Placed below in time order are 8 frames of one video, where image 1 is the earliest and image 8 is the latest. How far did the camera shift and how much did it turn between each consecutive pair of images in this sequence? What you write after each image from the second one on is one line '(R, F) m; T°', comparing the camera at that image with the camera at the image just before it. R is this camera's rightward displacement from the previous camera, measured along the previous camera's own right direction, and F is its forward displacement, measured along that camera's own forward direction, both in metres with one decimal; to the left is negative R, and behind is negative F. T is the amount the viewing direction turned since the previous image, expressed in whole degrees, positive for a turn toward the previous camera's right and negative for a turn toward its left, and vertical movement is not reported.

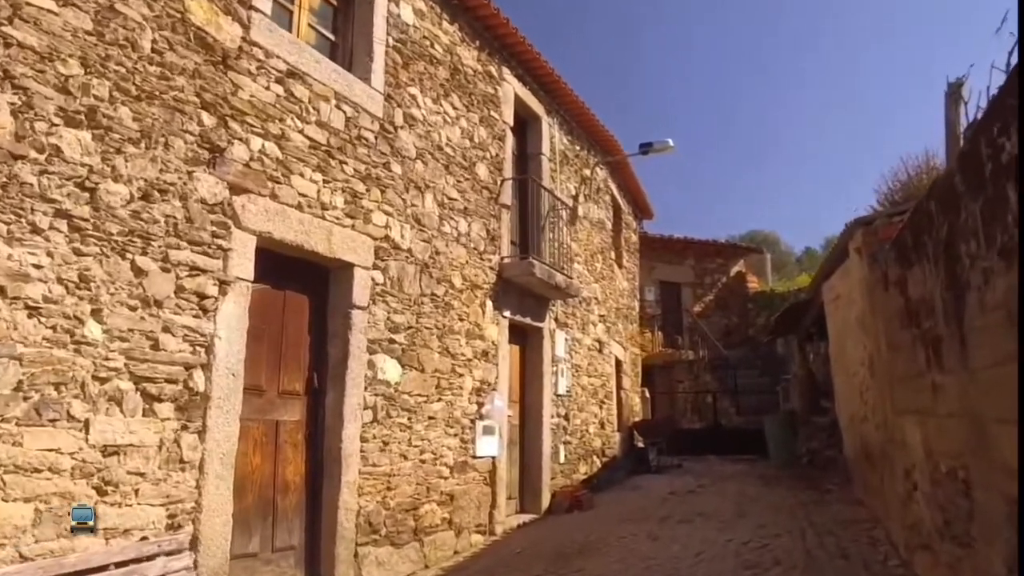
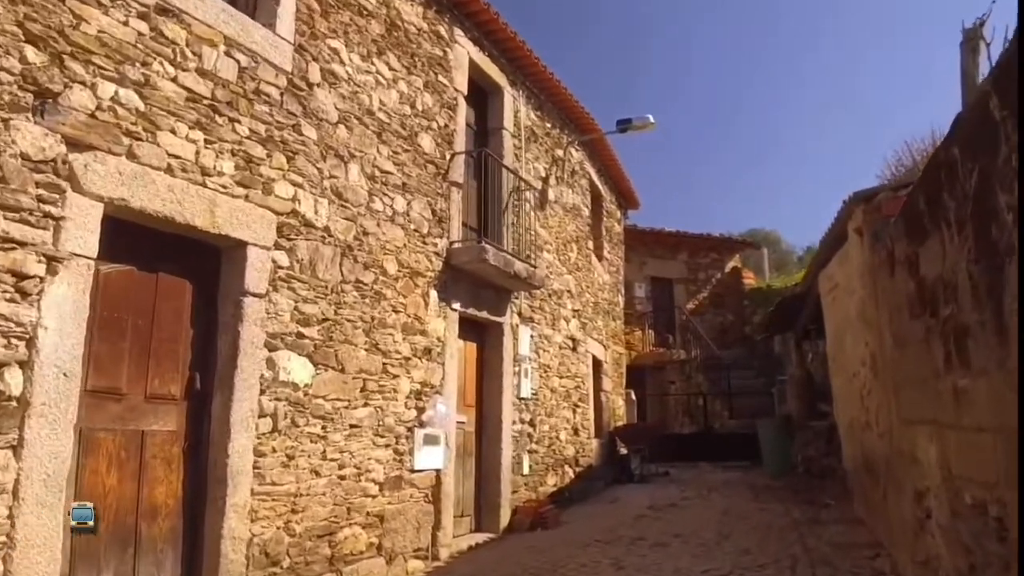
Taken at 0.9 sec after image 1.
(+0.8, +0.9) m; 0°
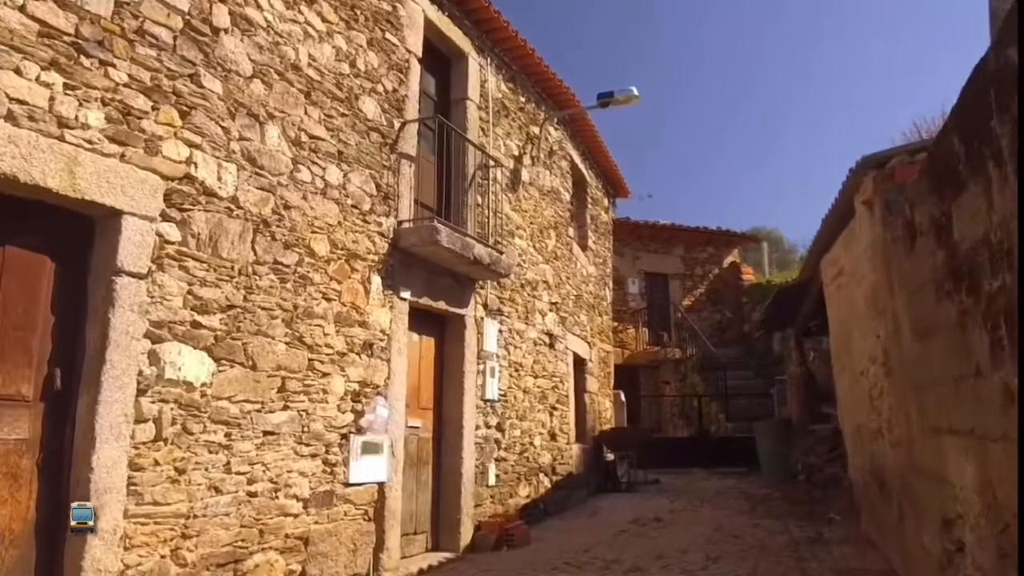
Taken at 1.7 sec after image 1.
(+0.6, +0.8) m; 0°
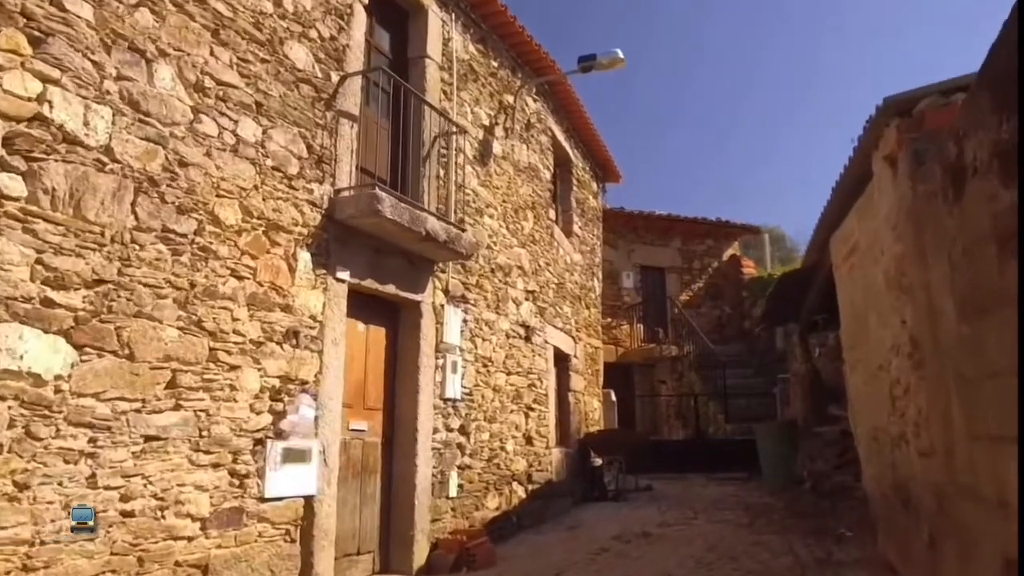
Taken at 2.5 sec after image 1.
(+0.5, +0.8) m; 0°
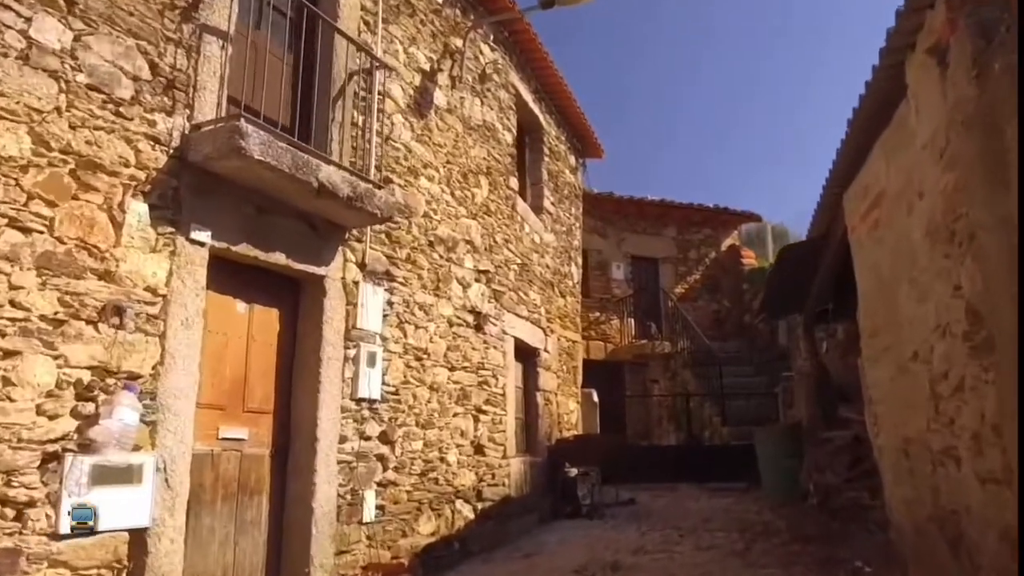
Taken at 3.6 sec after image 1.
(+0.8, +1.1) m; -1°
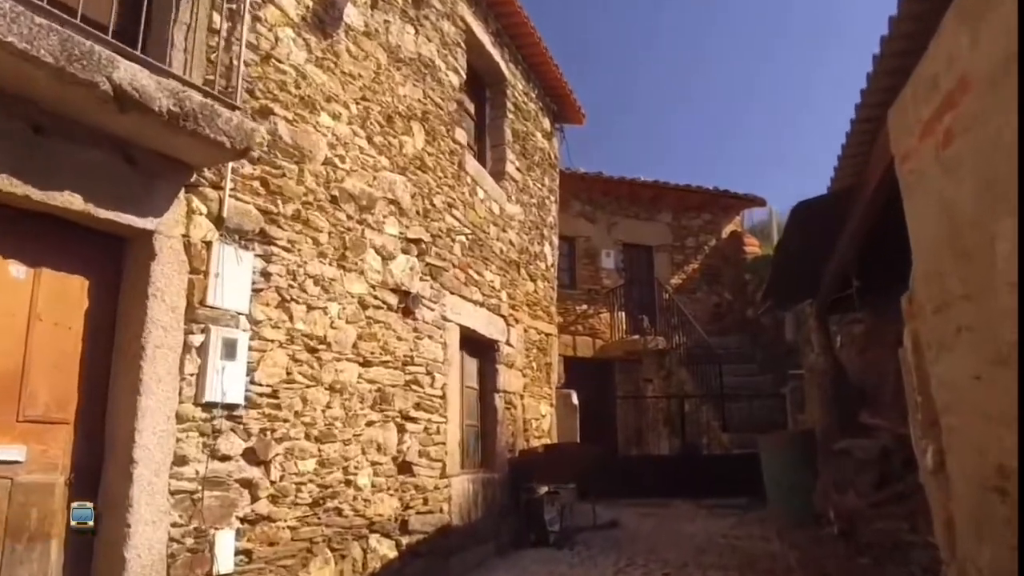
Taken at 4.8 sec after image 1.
(+0.7, +1.3) m; 0°
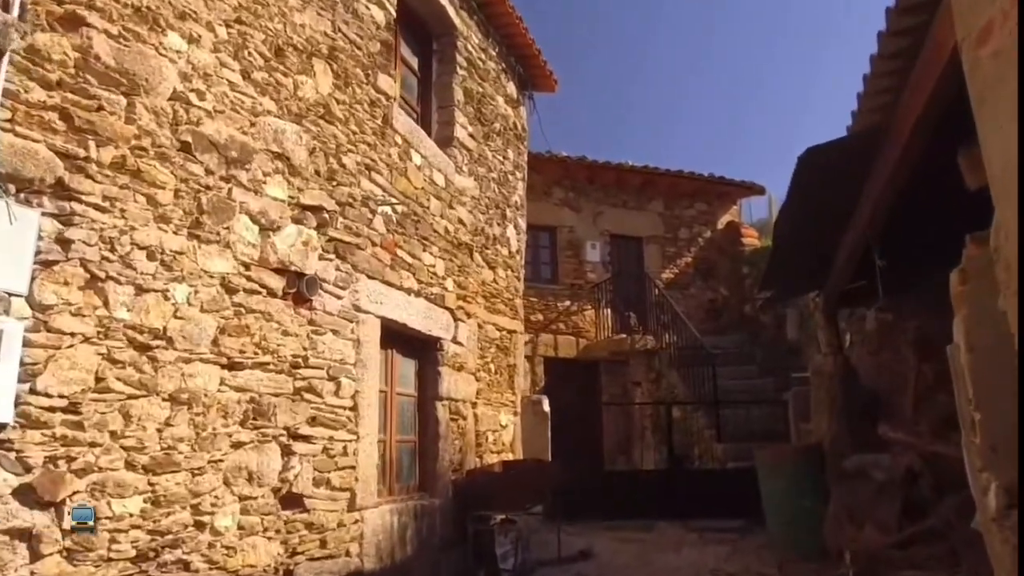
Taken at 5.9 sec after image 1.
(+0.6, +1.0) m; 0°
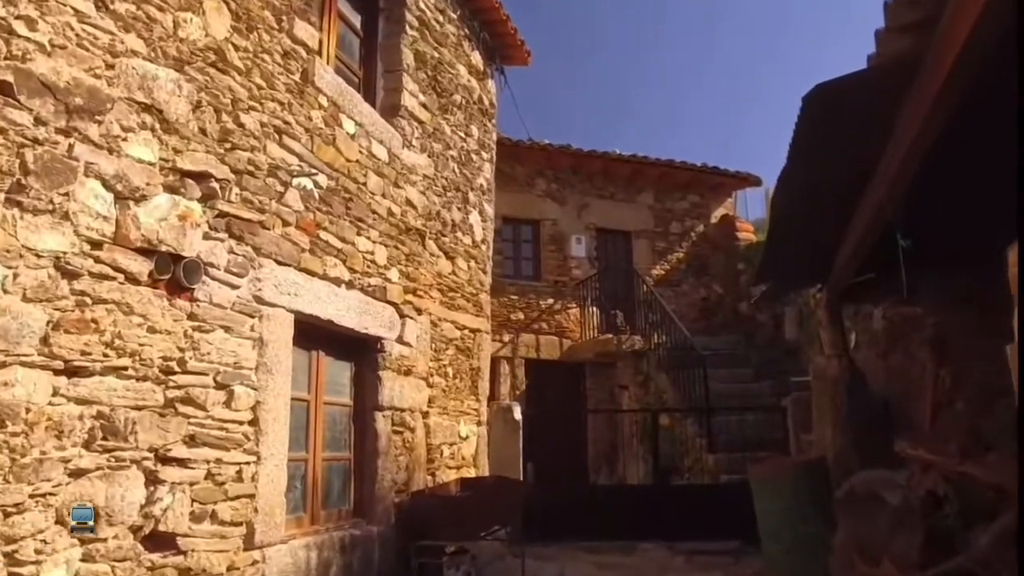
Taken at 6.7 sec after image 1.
(+0.5, +0.7) m; 0°
